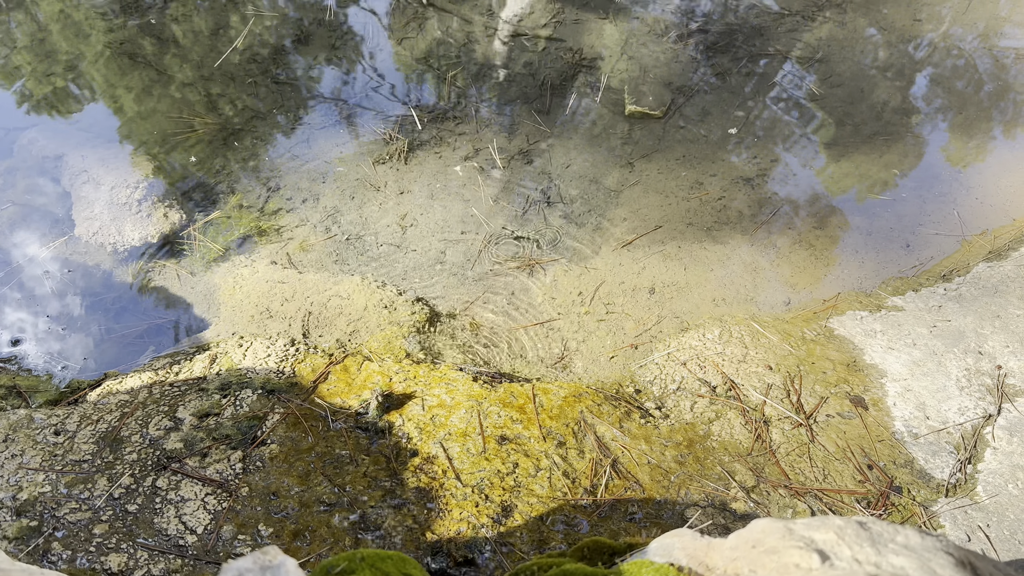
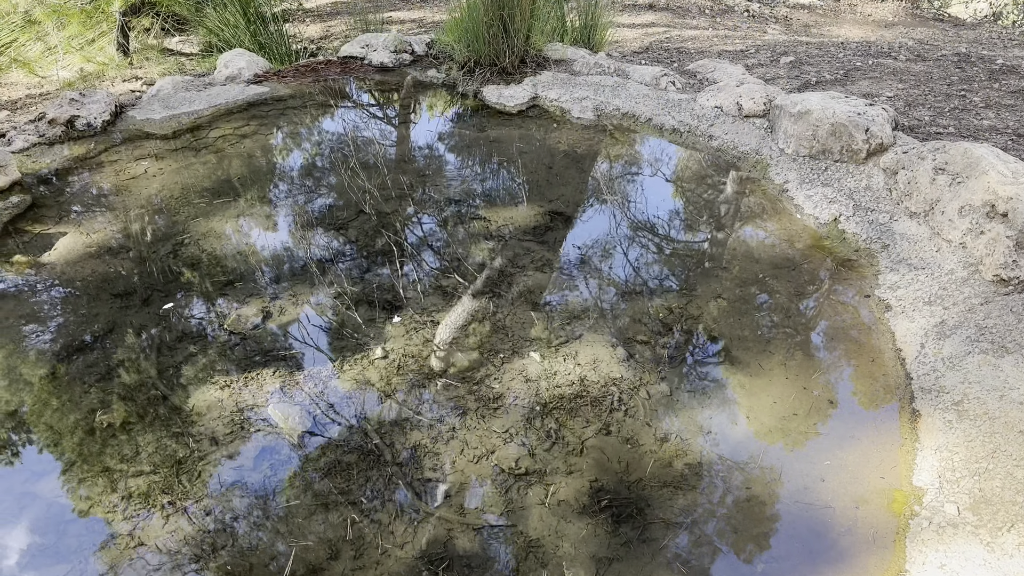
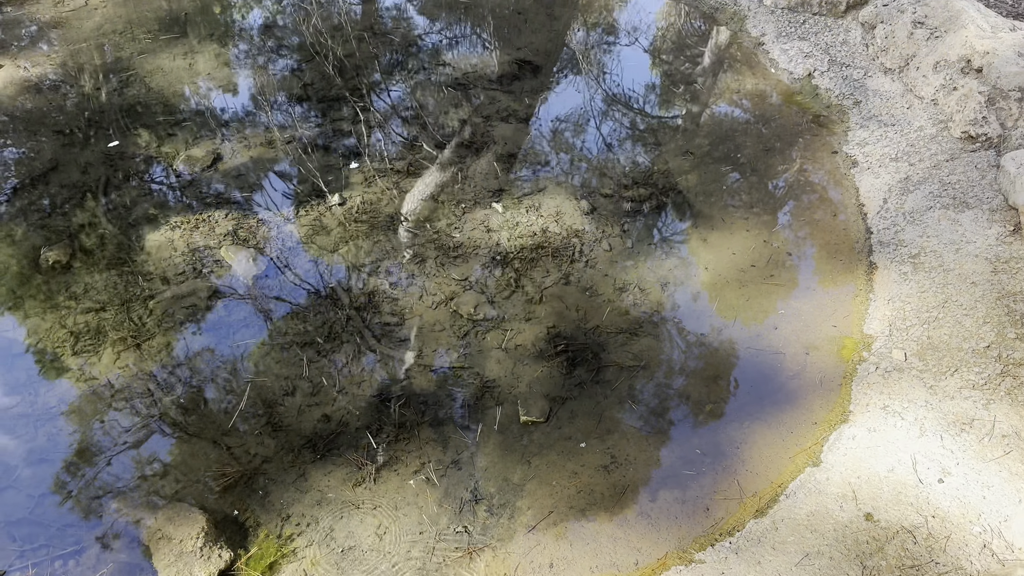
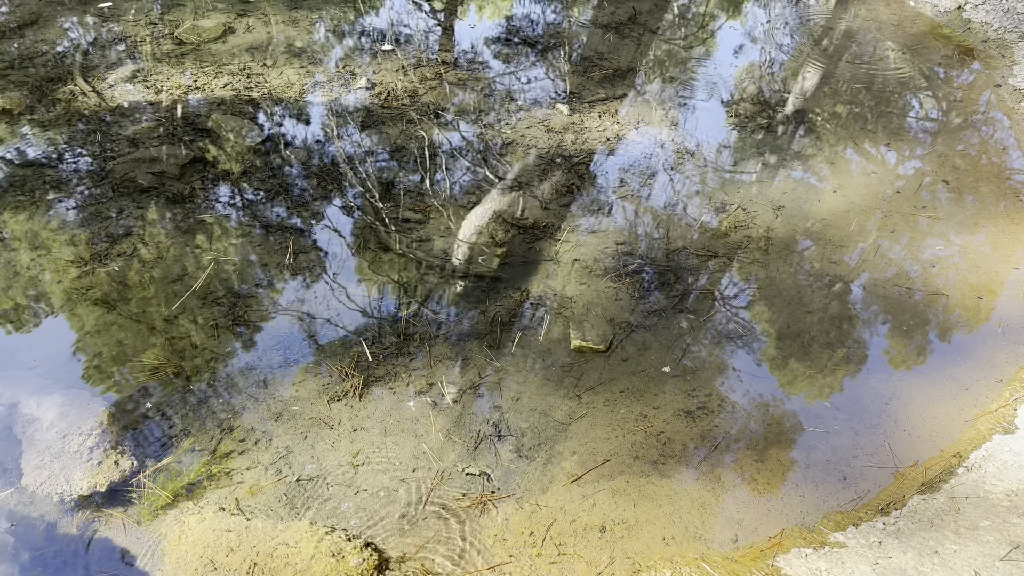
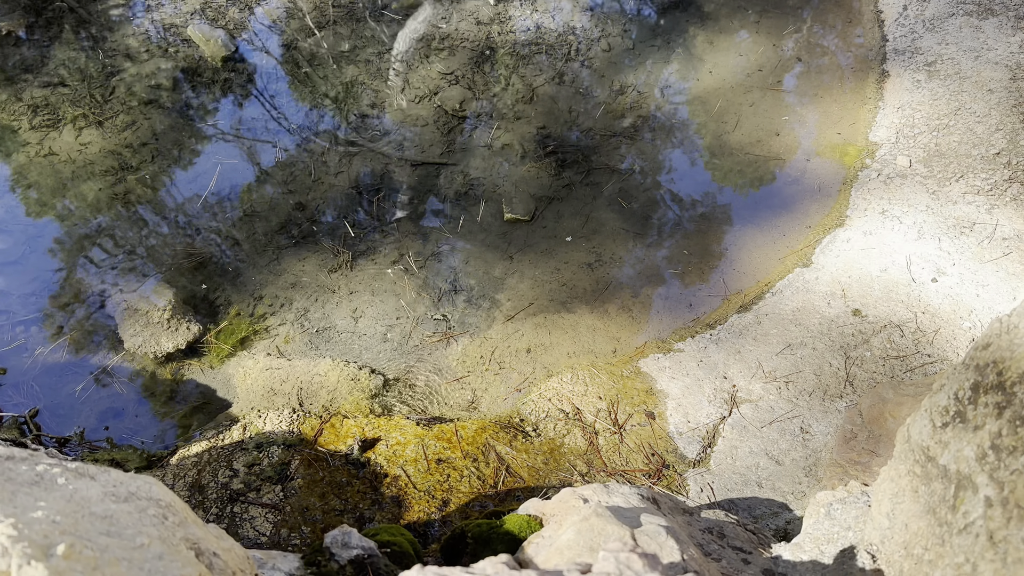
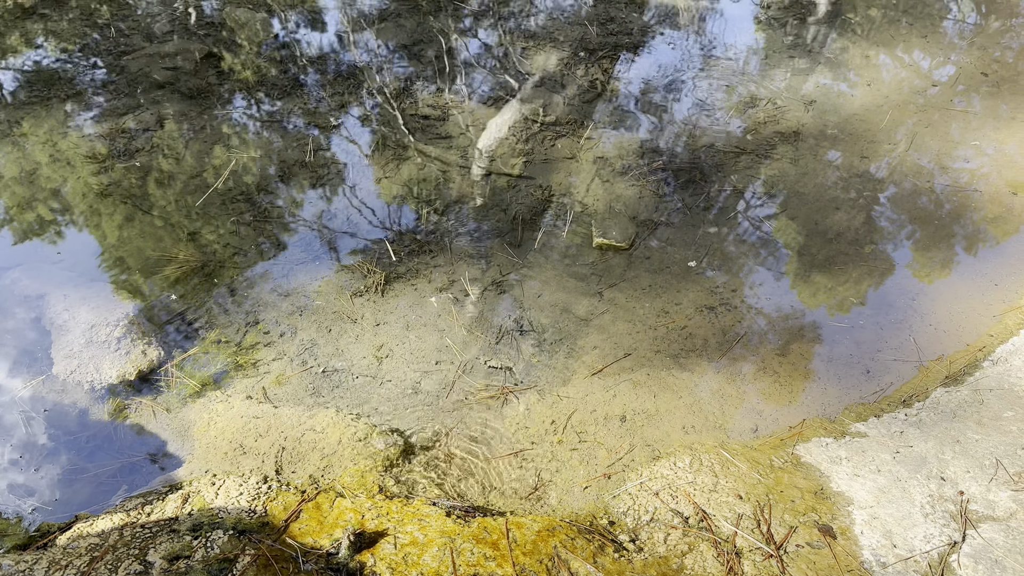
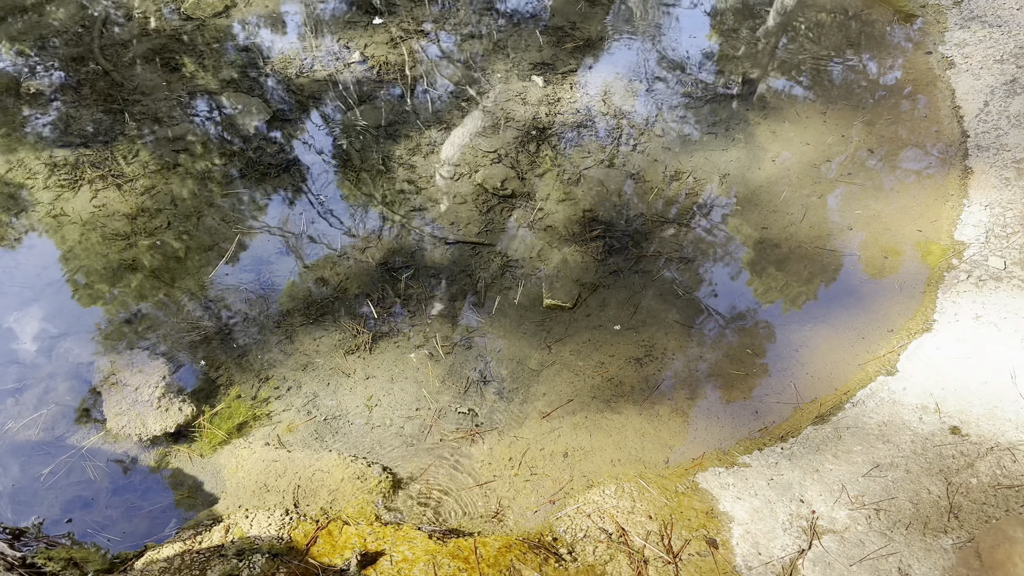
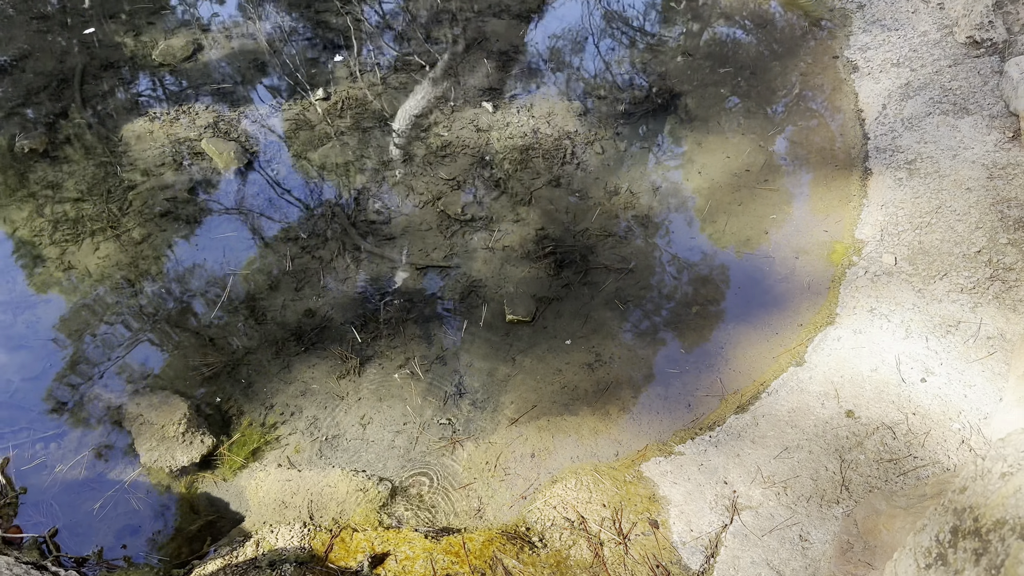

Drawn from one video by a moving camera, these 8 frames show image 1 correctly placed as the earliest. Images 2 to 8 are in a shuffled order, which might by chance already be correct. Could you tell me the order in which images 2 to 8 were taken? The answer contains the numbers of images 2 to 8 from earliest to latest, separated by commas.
6, 4, 7, 5, 8, 3, 2
